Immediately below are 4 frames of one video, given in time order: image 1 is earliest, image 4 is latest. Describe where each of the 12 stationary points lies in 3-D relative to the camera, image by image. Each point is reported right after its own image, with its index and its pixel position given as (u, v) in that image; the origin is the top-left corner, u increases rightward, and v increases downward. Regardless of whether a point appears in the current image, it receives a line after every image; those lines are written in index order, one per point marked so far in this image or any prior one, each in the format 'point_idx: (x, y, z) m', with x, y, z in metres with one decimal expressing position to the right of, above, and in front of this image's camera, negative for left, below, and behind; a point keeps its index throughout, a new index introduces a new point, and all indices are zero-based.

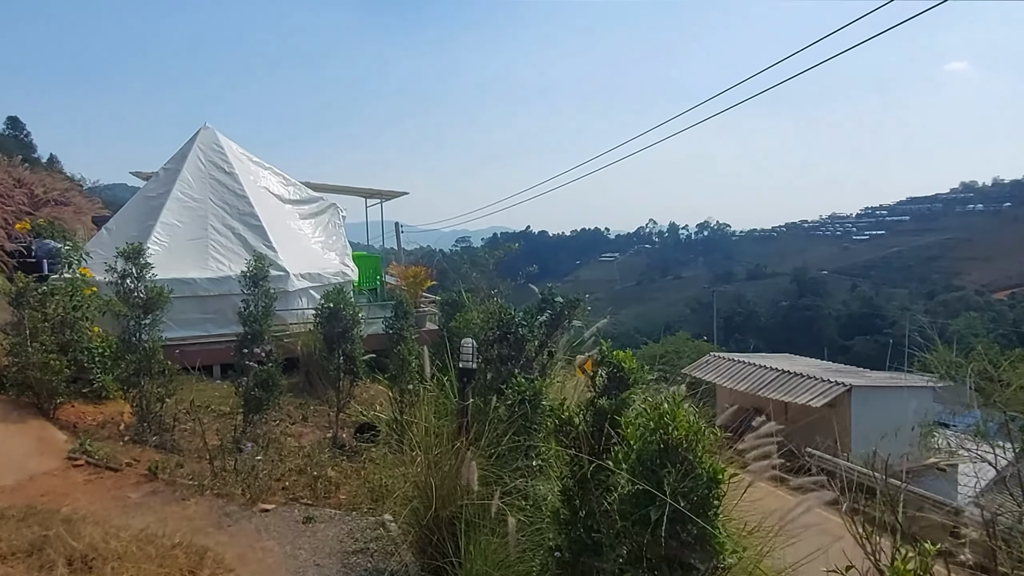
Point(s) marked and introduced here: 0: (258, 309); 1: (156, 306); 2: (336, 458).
0: (-2.3, -0.2, +6.0) m
1: (-3.0, -0.1, +5.7) m
2: (-1.5, -1.4, +5.7) m
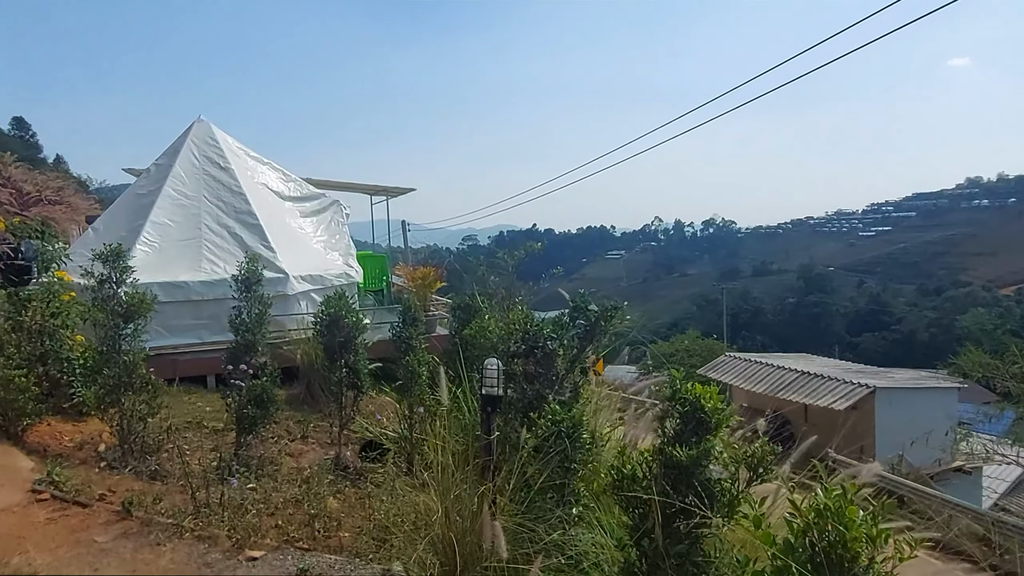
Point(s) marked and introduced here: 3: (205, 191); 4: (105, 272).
0: (-2.1, -0.2, +5.4) m
1: (-2.9, -0.2, +5.2) m
2: (-1.3, -1.5, +5.1) m
3: (-3.7, +1.2, +8.0) m
4: (-3.1, +0.1, +5.2) m
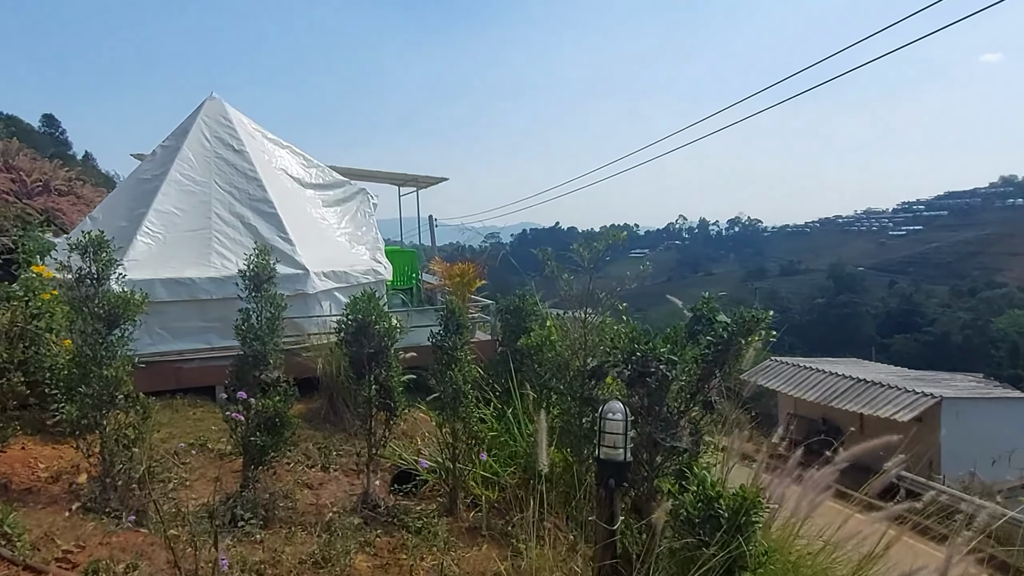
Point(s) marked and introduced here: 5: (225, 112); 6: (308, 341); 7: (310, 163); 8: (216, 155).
0: (-1.6, -0.2, +4.4) m
1: (-2.4, -0.2, +4.2) m
2: (-0.9, -1.5, +4.1) m
3: (-3.1, +1.2, +7.1) m
4: (-2.7, +0.1, +4.2) m
5: (-3.3, +2.0, +7.7) m
6: (-1.9, -0.5, +6.2) m
7: (-2.6, +1.6, +8.5) m
8: (-3.2, +1.4, +7.3) m
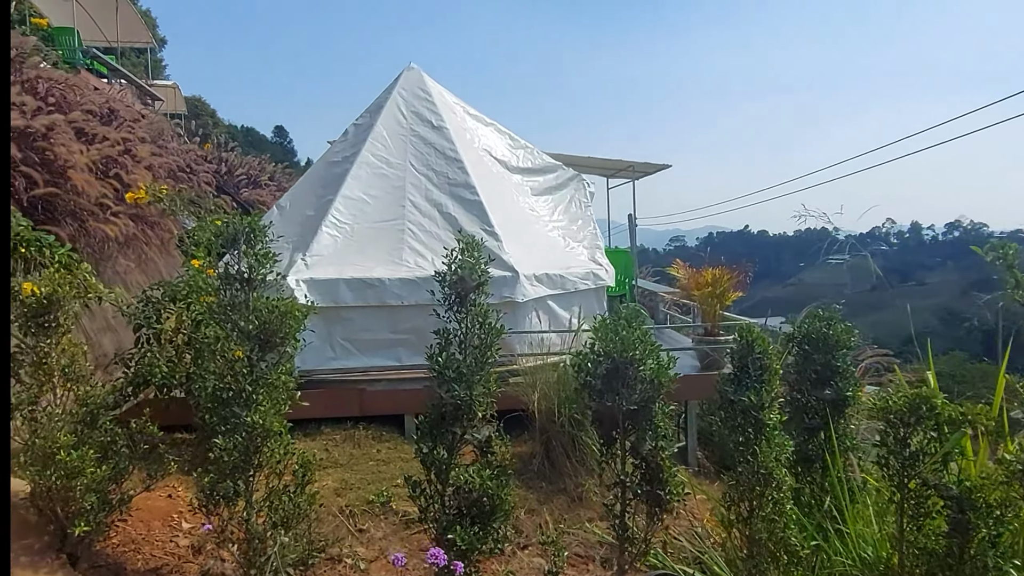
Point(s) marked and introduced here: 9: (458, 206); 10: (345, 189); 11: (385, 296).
0: (-0.2, -0.3, +3.0) m
1: (-1.0, -0.2, +3.0) m
2: (+0.4, -1.5, +2.5) m
3: (-0.9, +1.2, +5.9) m
4: (-1.3, +0.1, +3.1) m
5: (-0.8, +2.0, +6.6) m
6: (0.0, -0.5, +4.7) m
7: (+0.1, +1.5, +7.2) m
8: (-0.9, +1.4, +6.1) m
9: (-0.4, +0.7, +5.7) m
10: (-1.4, +0.8, +5.6) m
11: (-0.9, -0.1, +5.0) m
